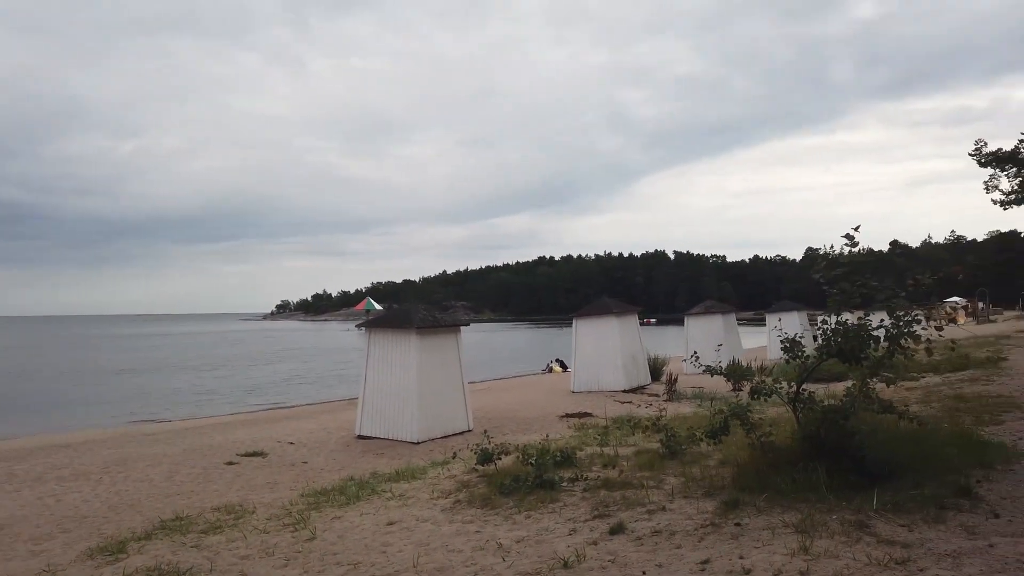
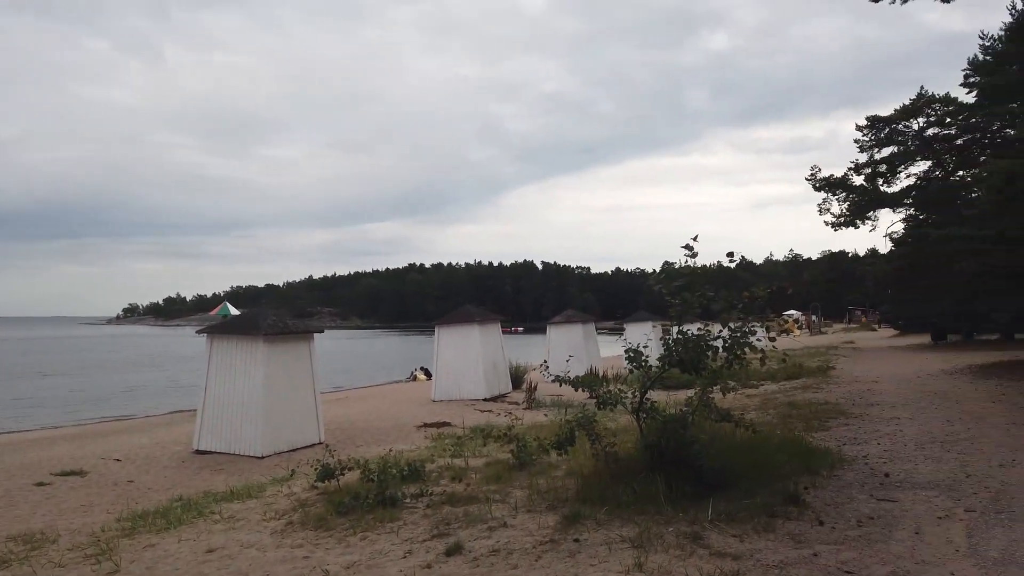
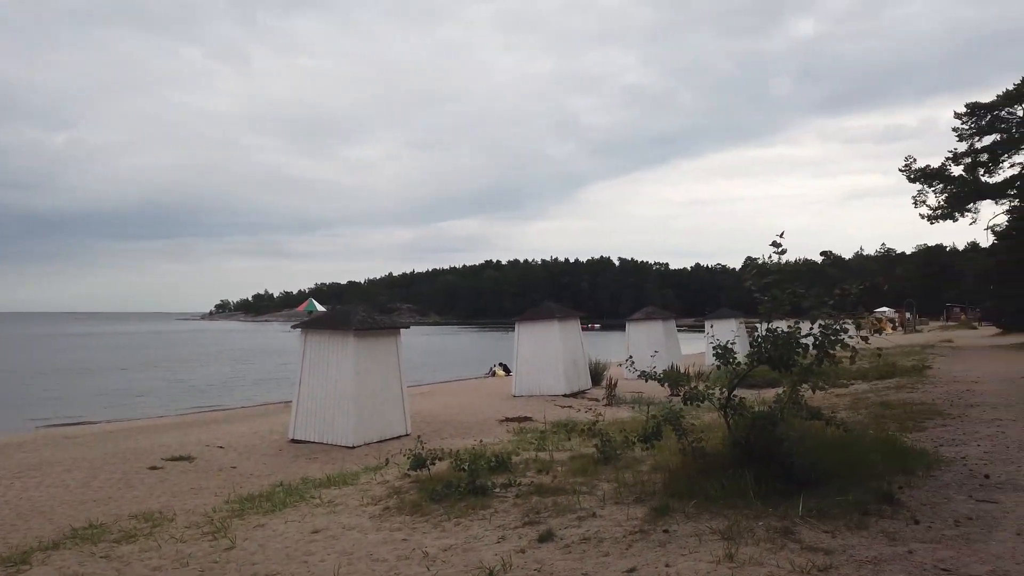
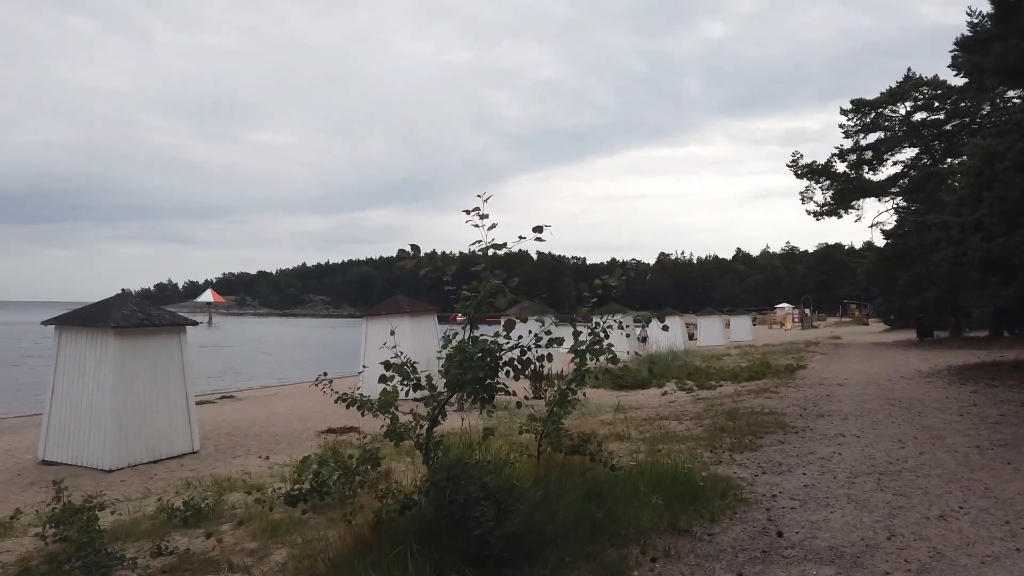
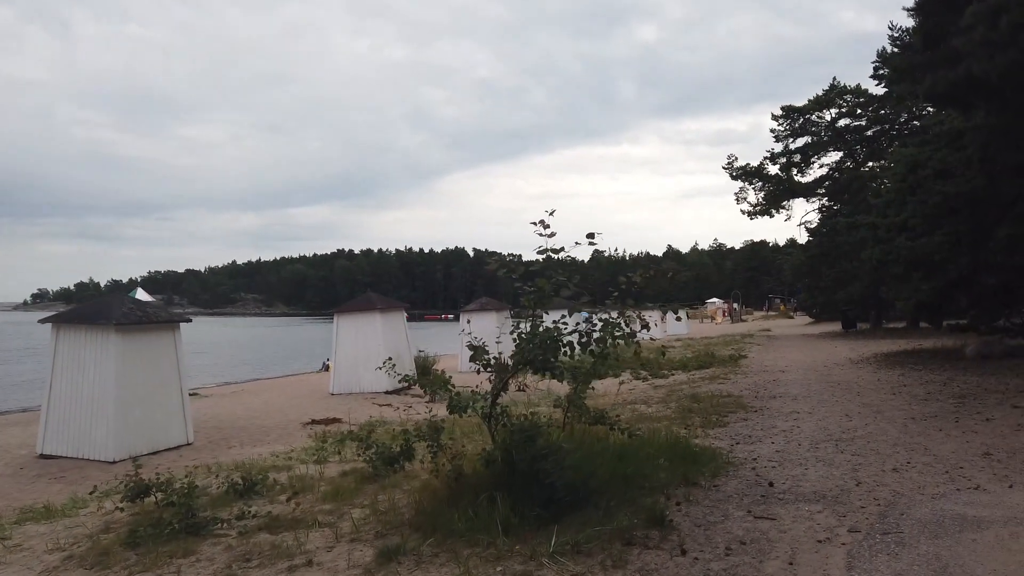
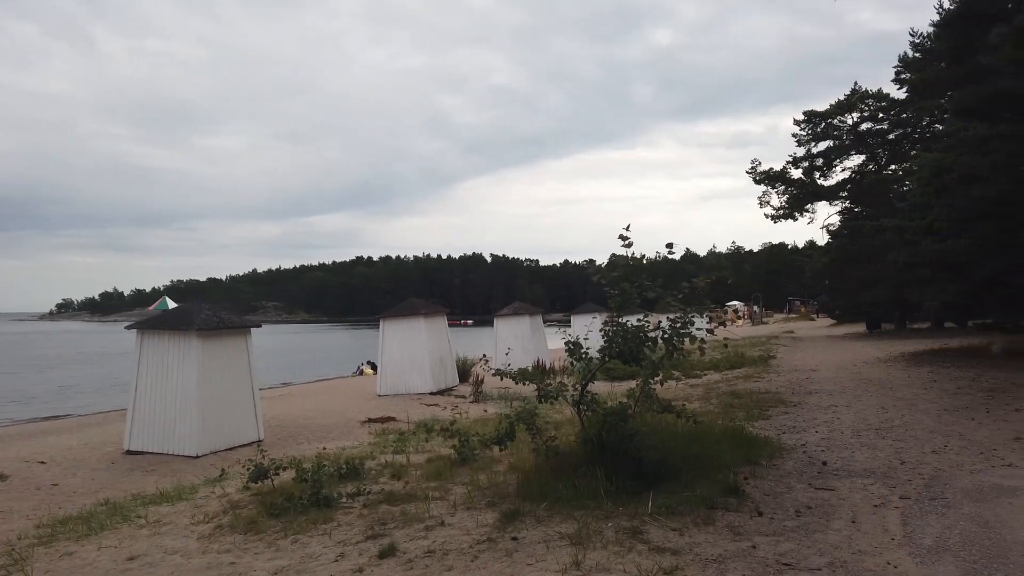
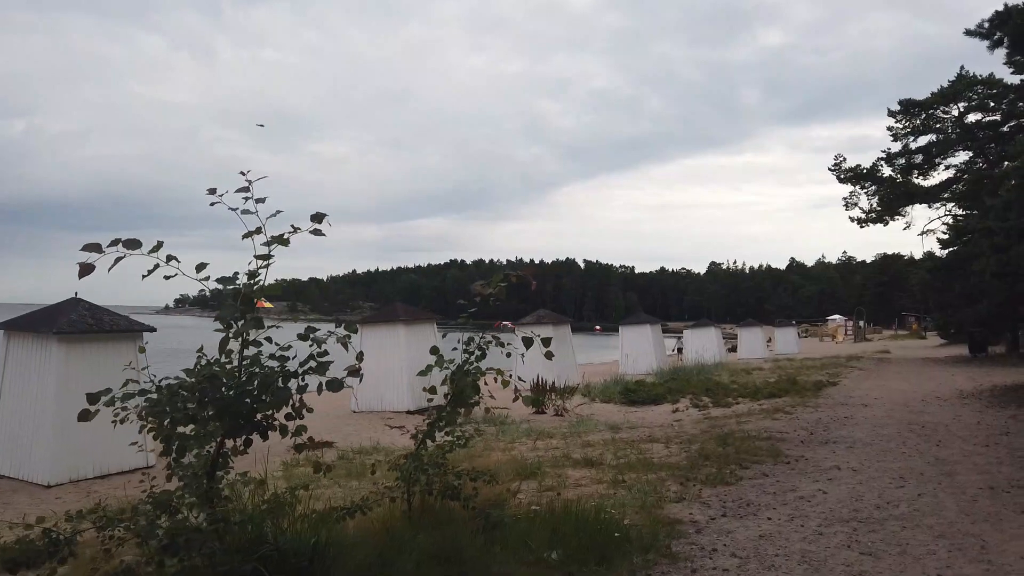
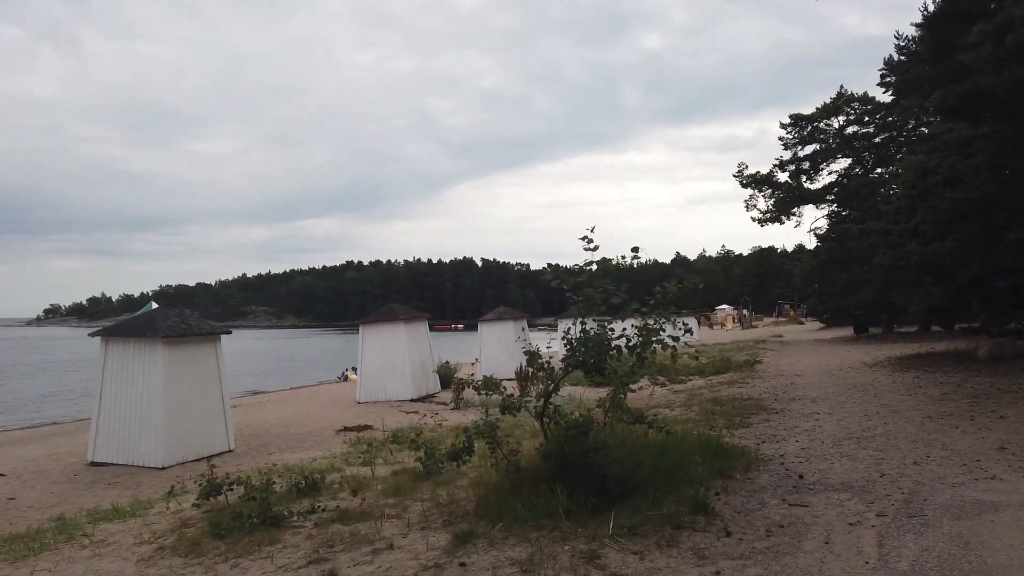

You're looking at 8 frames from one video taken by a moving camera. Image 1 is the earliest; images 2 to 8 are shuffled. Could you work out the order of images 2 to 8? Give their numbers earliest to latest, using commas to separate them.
3, 2, 6, 8, 5, 4, 7
